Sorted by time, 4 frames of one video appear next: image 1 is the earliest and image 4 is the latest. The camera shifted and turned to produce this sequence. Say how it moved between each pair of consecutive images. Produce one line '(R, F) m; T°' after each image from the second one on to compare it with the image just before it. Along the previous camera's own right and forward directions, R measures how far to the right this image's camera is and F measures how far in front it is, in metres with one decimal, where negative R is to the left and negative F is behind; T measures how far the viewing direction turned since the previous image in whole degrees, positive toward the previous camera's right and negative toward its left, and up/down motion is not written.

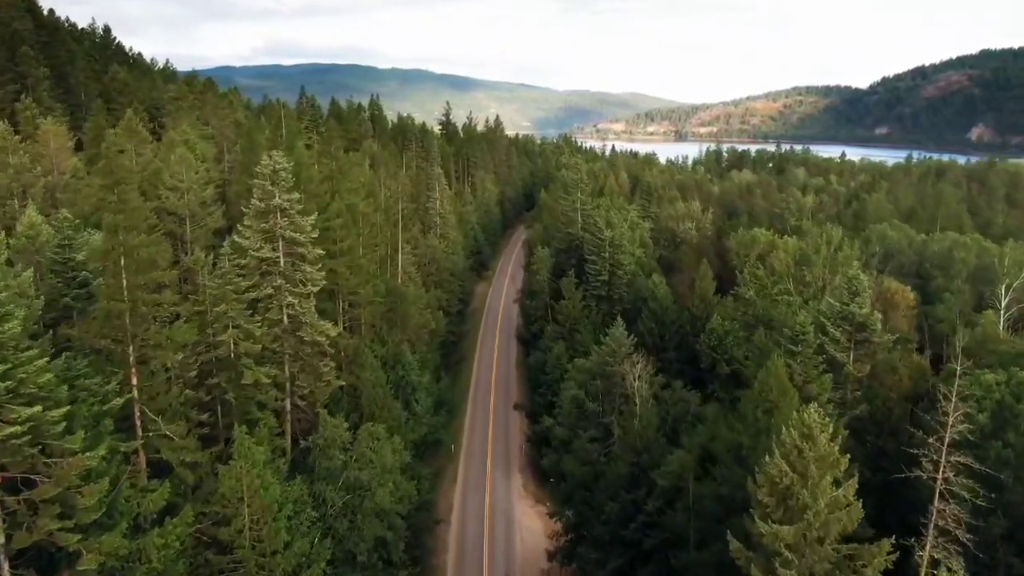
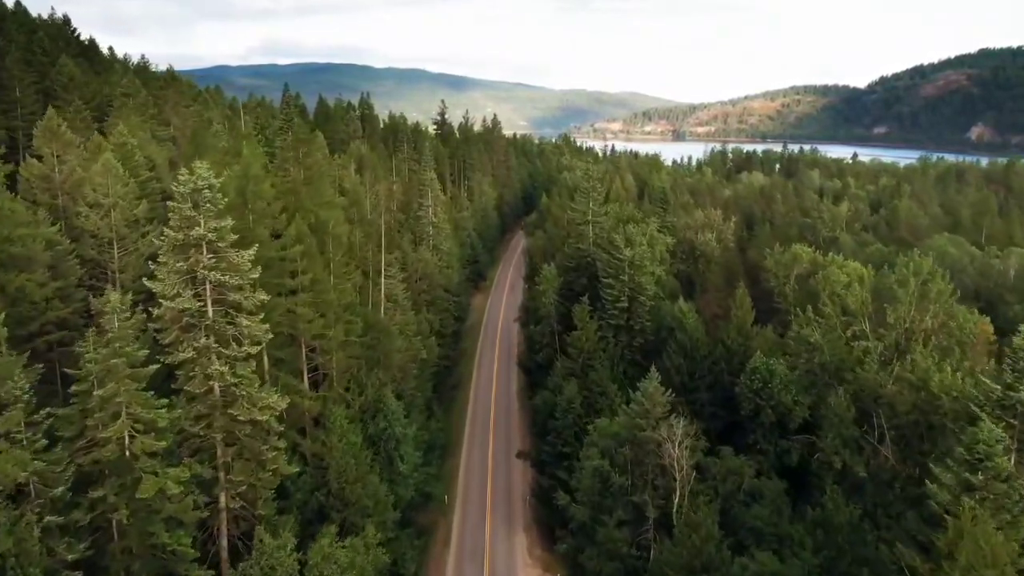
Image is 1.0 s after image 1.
(-0.5, +9.1) m; 0°
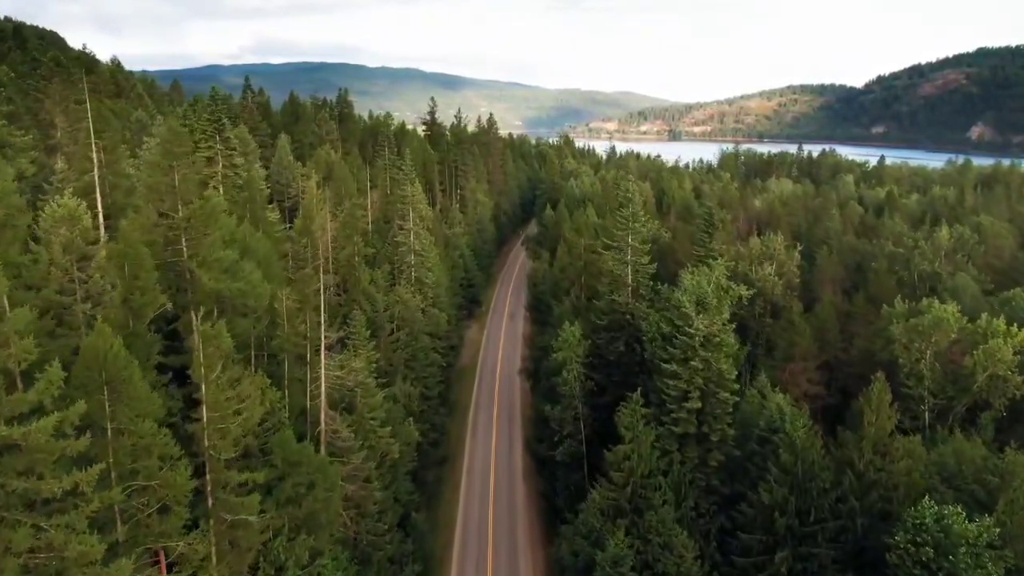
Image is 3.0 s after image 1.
(-0.9, +18.1) m; 0°
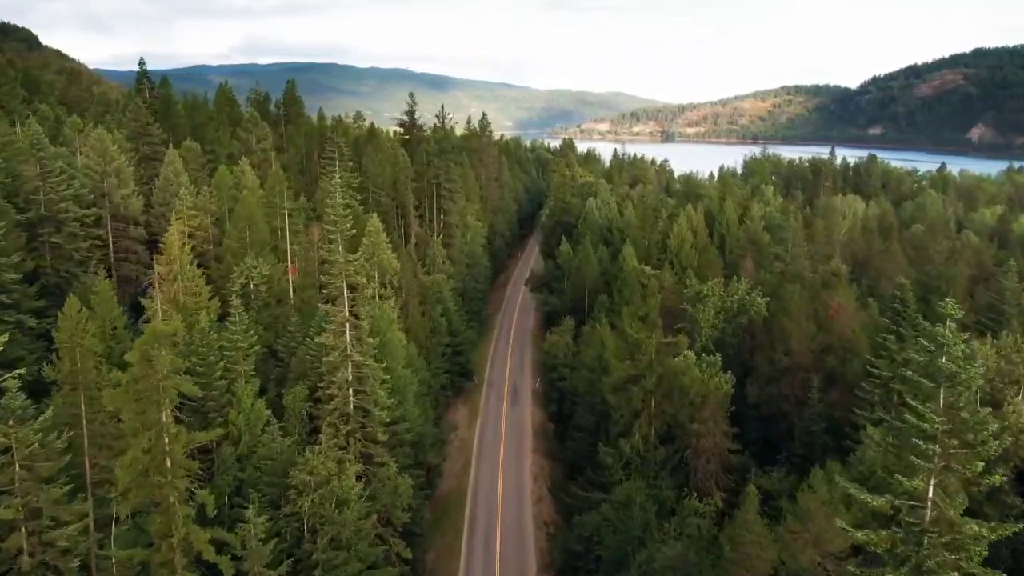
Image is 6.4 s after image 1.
(-1.4, +30.6) m; +1°
